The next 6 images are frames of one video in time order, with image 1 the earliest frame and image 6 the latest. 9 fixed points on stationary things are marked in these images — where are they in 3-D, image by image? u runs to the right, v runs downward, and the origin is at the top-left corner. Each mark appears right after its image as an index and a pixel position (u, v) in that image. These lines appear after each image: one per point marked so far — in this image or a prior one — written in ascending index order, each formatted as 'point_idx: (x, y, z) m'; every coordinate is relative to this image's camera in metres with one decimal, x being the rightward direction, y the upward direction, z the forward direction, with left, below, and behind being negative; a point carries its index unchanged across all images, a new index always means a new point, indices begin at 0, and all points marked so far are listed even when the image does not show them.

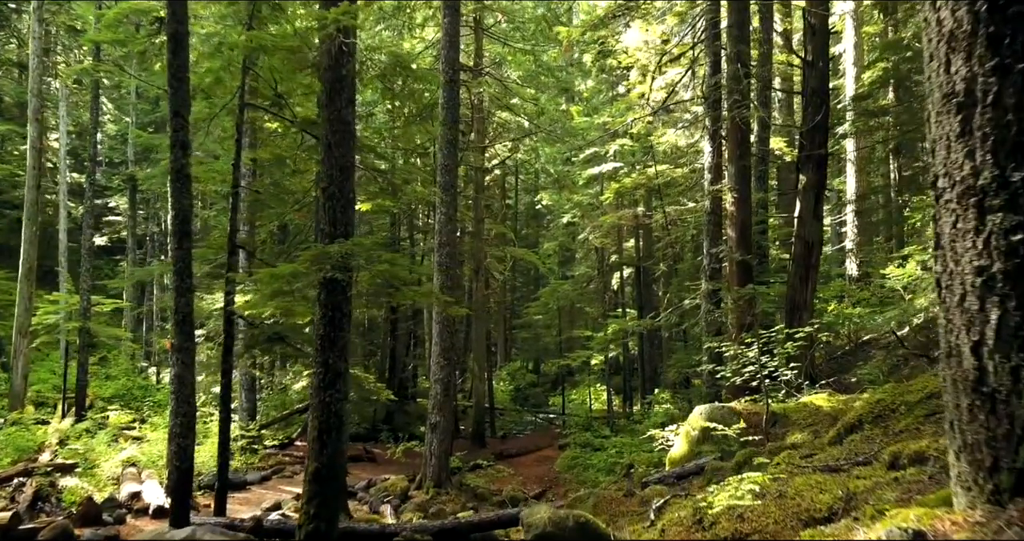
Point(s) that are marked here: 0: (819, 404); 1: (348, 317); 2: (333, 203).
0: (+3.2, -1.4, +7.5) m
1: (-1.5, -0.4, +6.4) m
2: (-1.6, +0.6, +6.4) m
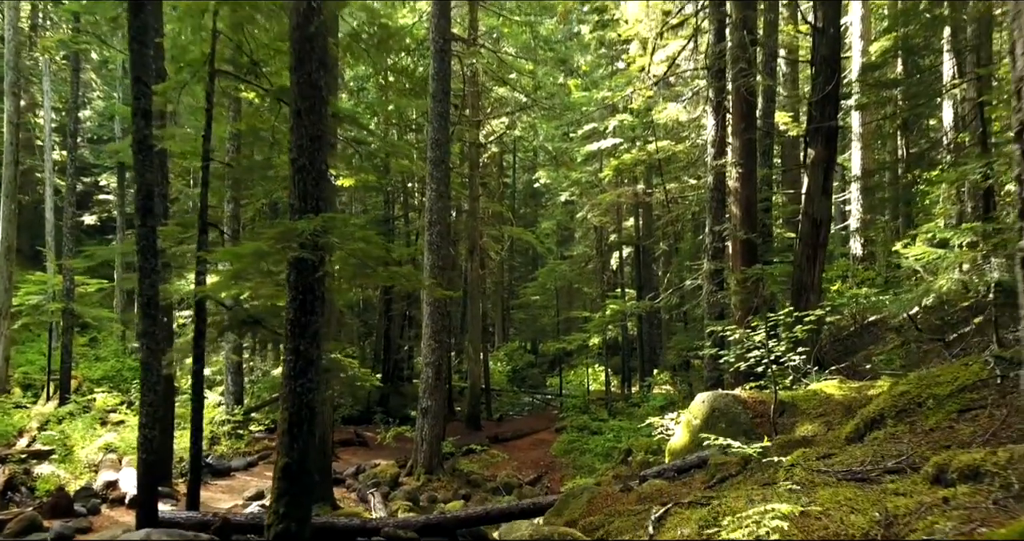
0: (+3.1, -1.2, +7.0) m
1: (-1.6, -0.2, +5.9) m
2: (-1.7, +0.8, +5.9) m
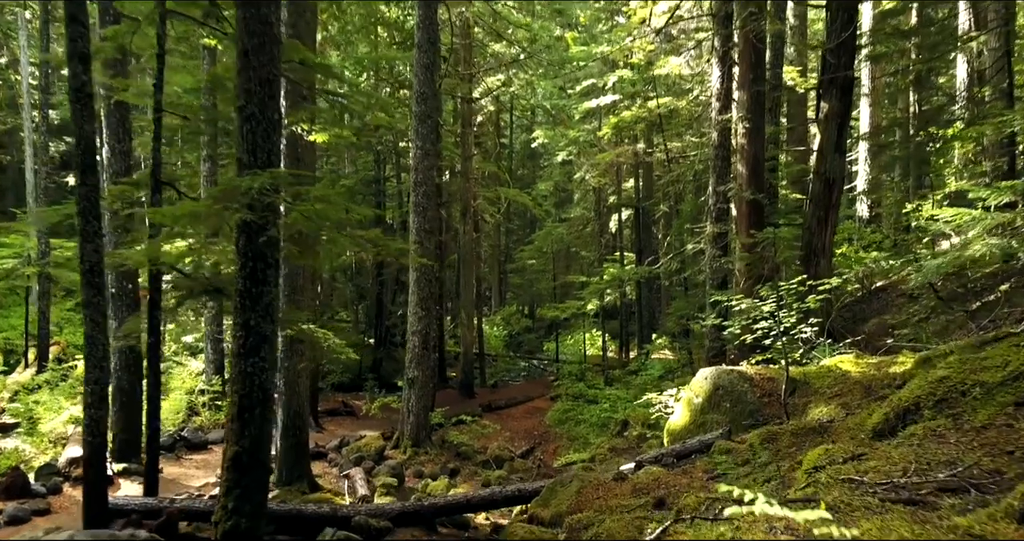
0: (+3.0, -0.9, +6.4) m
1: (-1.7, 0.0, +5.2) m
2: (-1.9, +1.0, +5.1) m
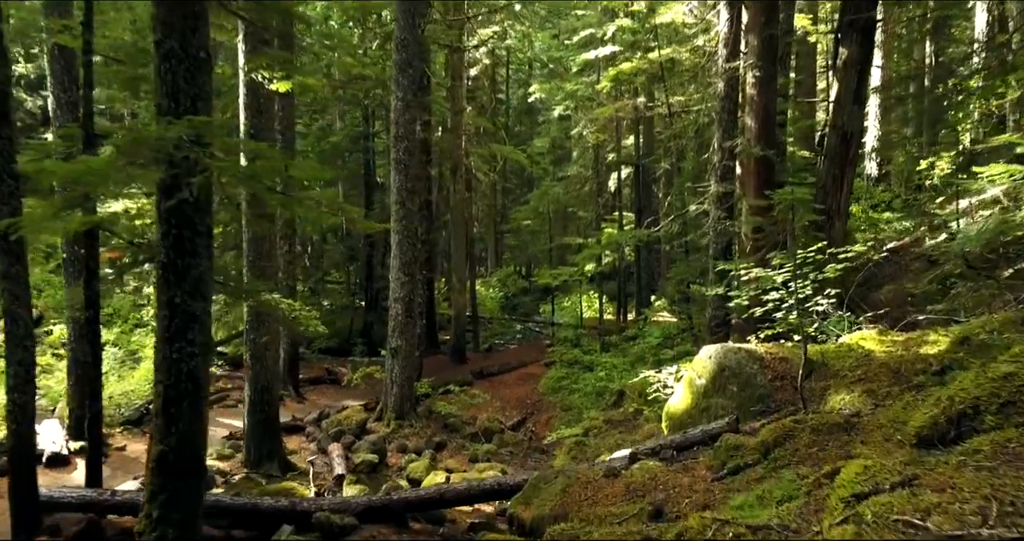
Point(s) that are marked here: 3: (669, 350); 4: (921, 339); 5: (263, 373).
0: (+2.8, -0.6, +5.6) m
1: (-1.9, +0.2, +4.4) m
2: (-2.0, +1.2, +4.3) m
3: (+2.8, -1.4, +13.0) m
4: (+3.1, -0.5, +5.5) m
5: (-2.9, -1.2, +8.4) m
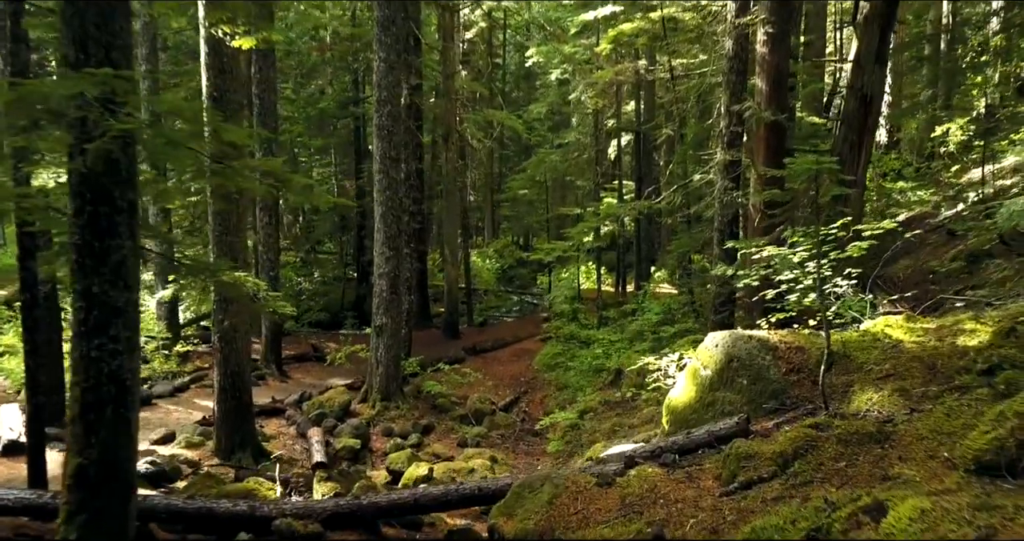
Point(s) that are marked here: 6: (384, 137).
0: (+2.7, -0.5, +5.0) m
1: (-2.0, +0.3, +3.8) m
2: (-2.1, +1.3, +3.6) m
3: (+2.7, -1.0, +12.4) m
4: (+3.0, -0.4, +4.9) m
5: (-3.0, -0.9, +7.8) m
6: (-1.9, +2.0, +10.9) m
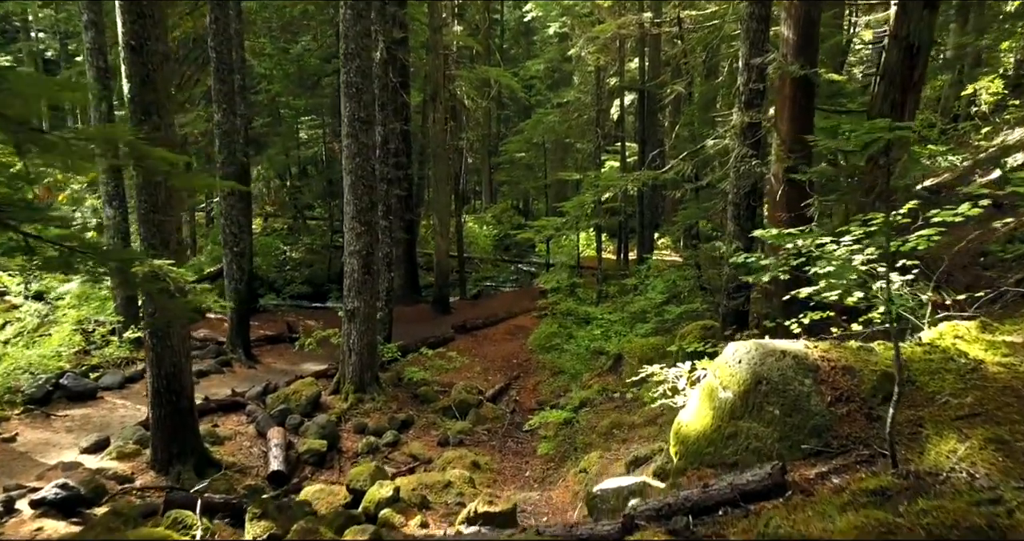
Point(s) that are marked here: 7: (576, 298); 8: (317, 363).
0: (+2.5, -0.5, +3.9) m
1: (-2.2, +0.2, +2.6) m
2: (-2.3, +1.2, +2.4) m
3: (+2.6, -0.6, +11.3) m
4: (+2.8, -0.4, +3.7) m
5: (-3.2, -0.8, +6.7) m
6: (-2.1, +2.3, +9.6) m
7: (+1.4, -0.6, +15.4) m
8: (-3.0, -1.4, +11.2) m
